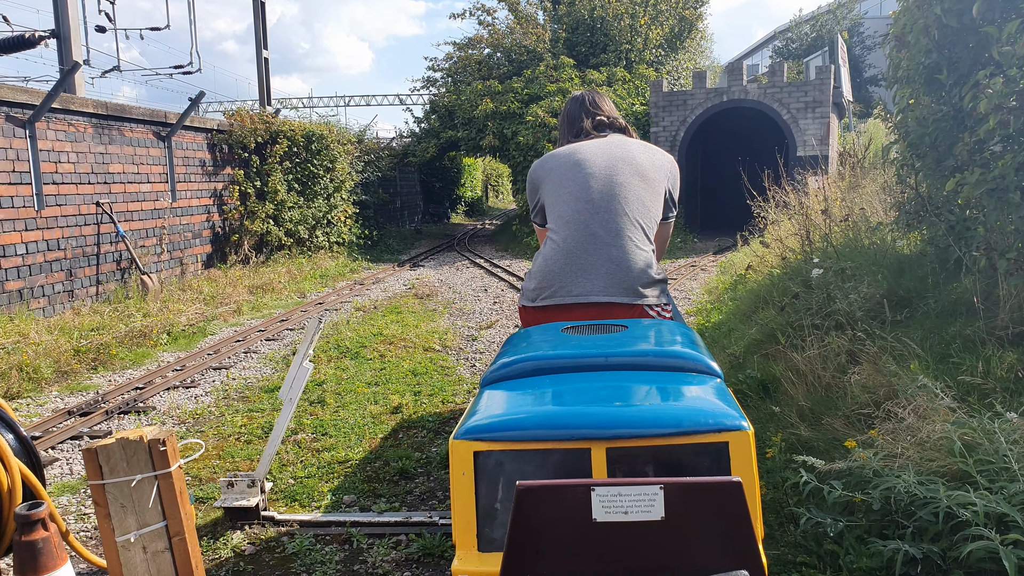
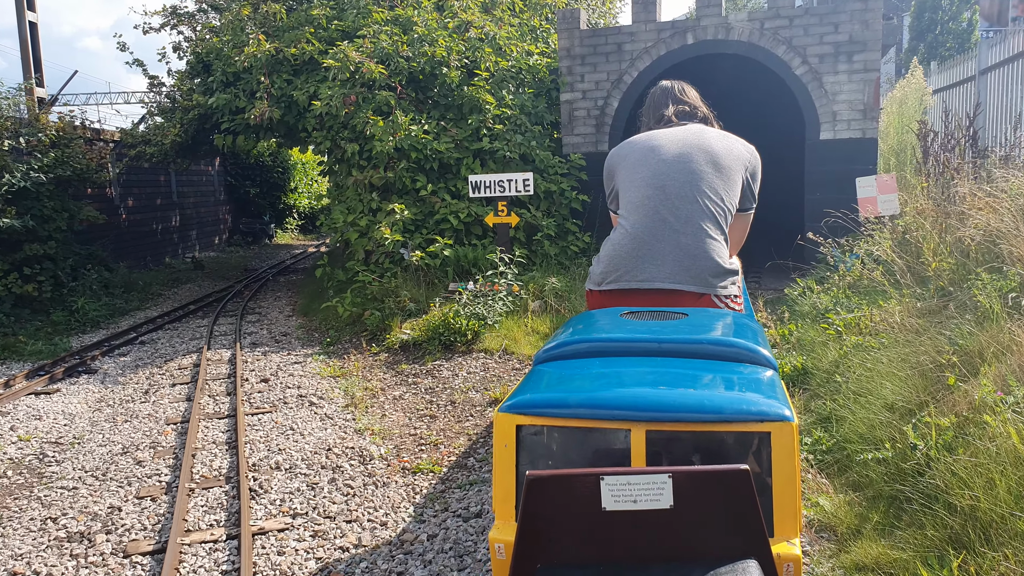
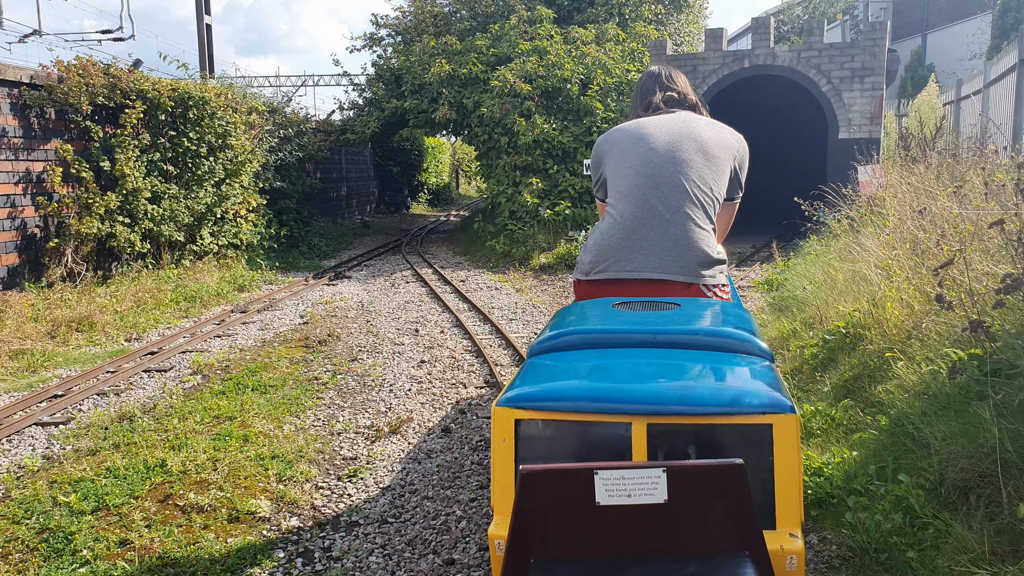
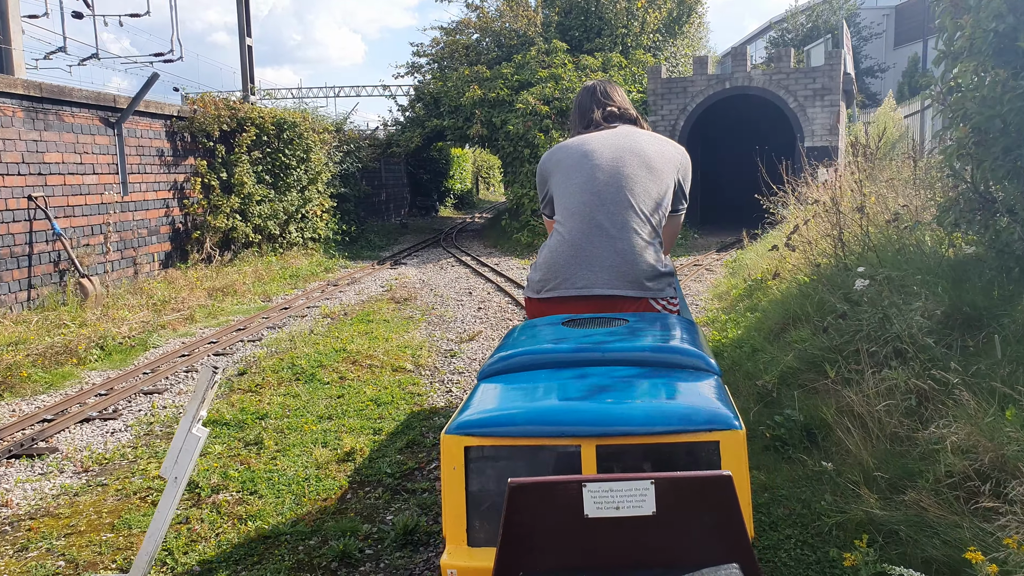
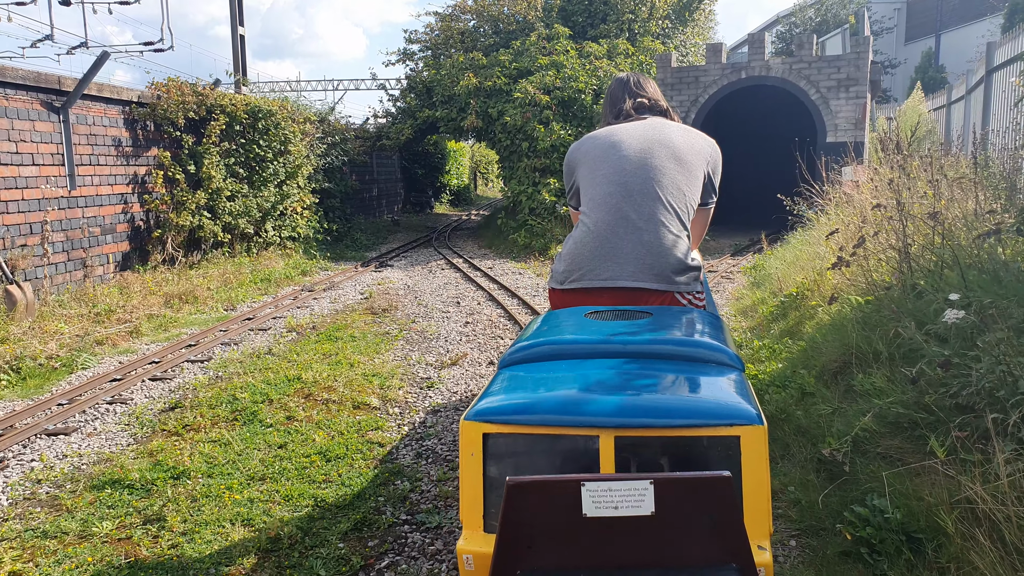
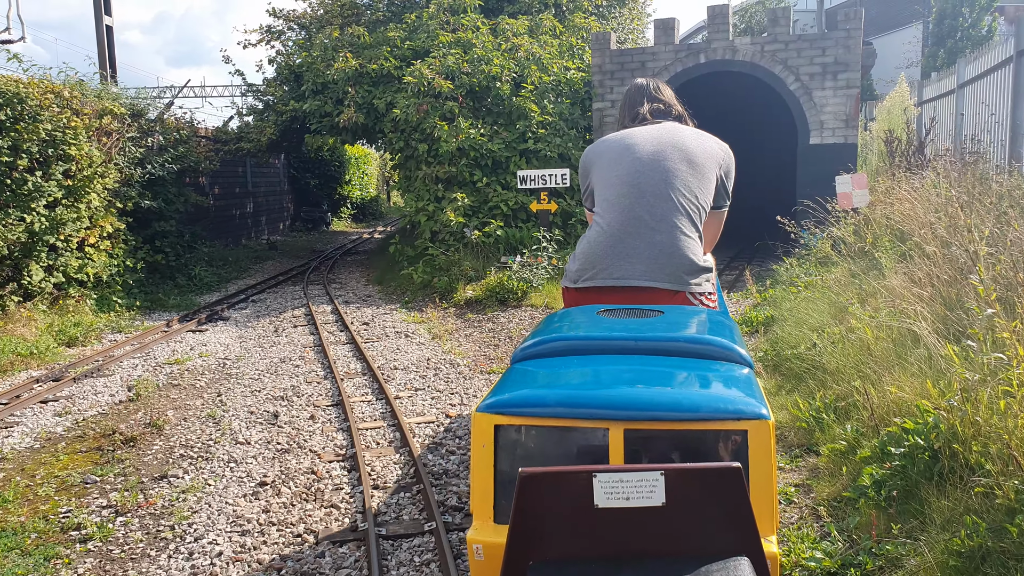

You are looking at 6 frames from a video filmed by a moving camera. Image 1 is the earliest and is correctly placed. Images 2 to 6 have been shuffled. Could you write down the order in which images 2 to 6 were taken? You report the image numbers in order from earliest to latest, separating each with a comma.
4, 5, 3, 6, 2
